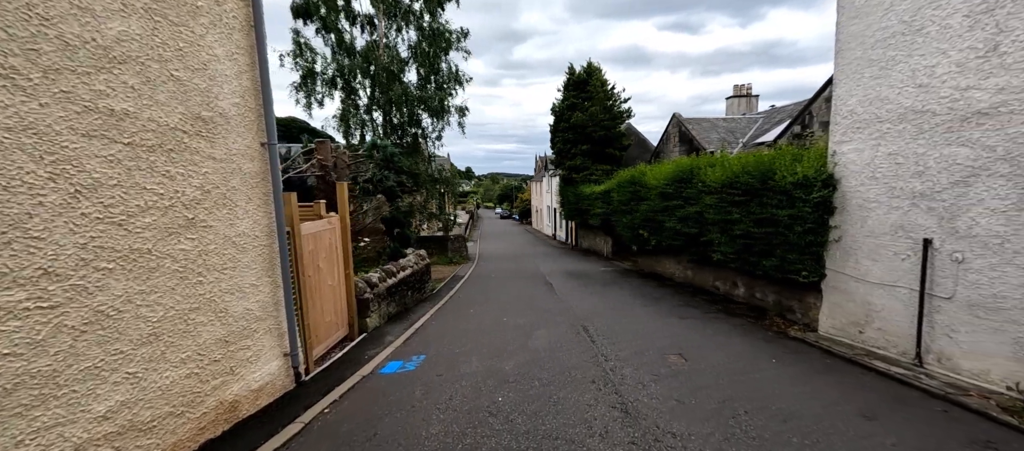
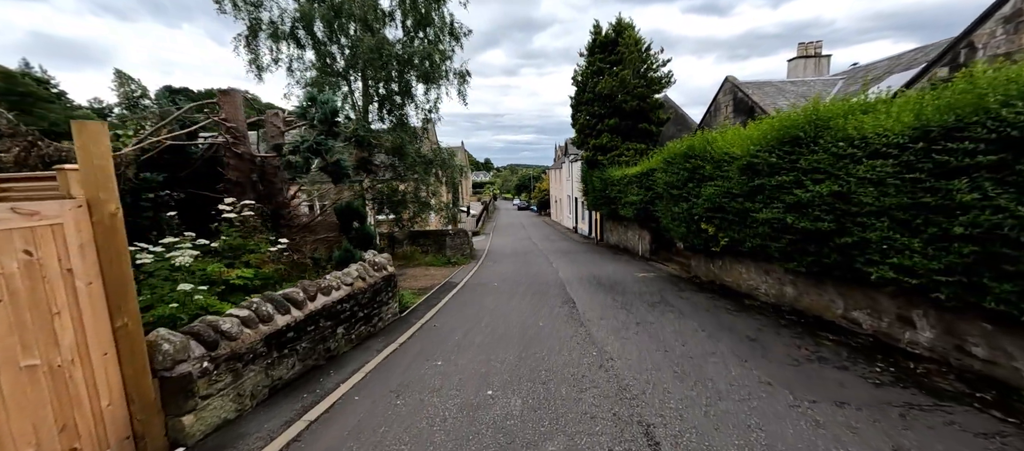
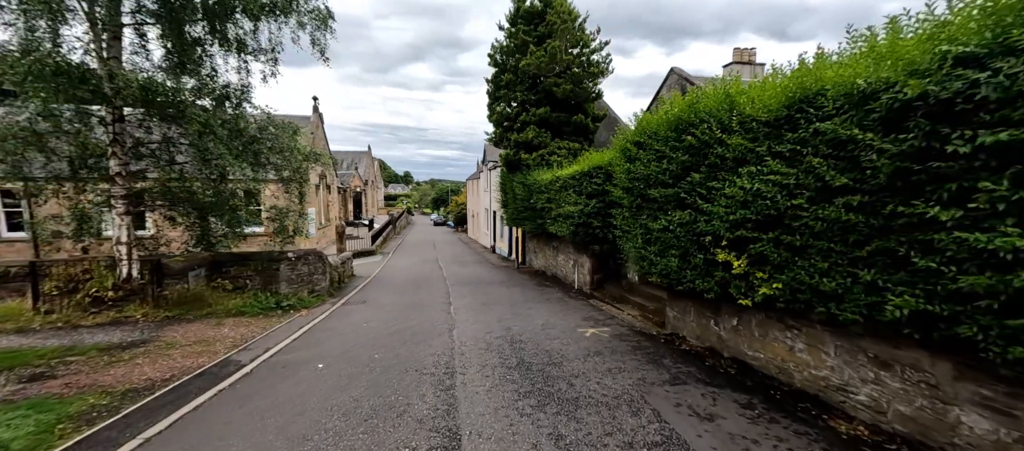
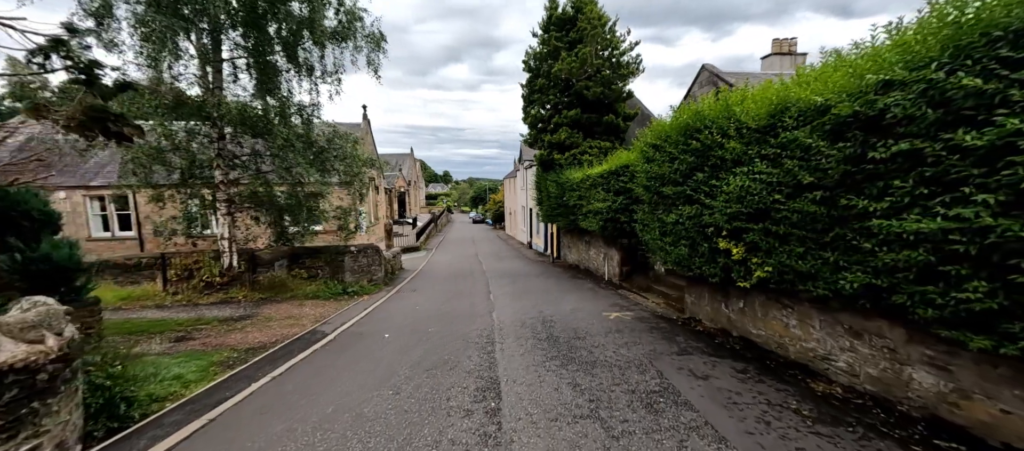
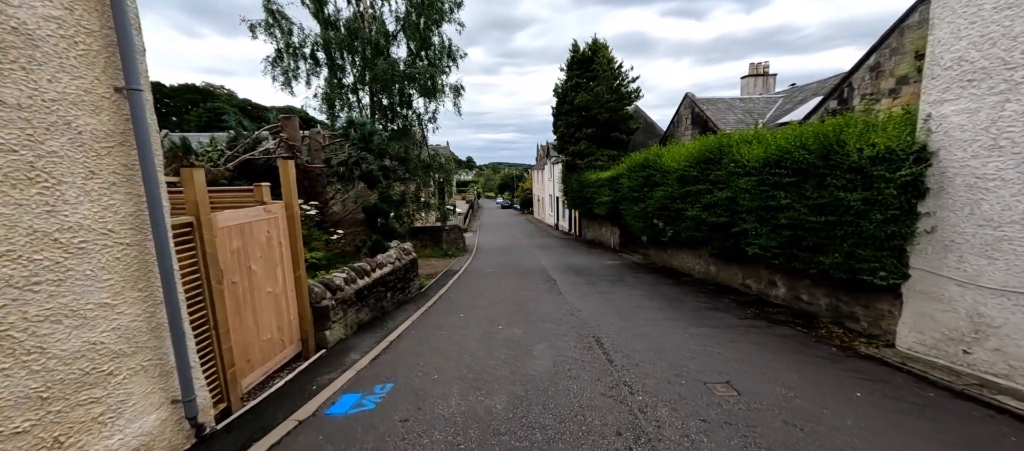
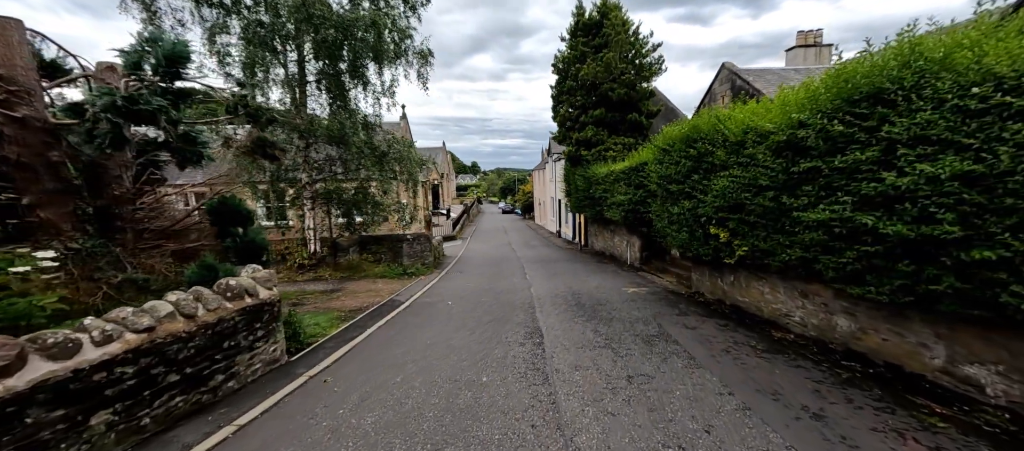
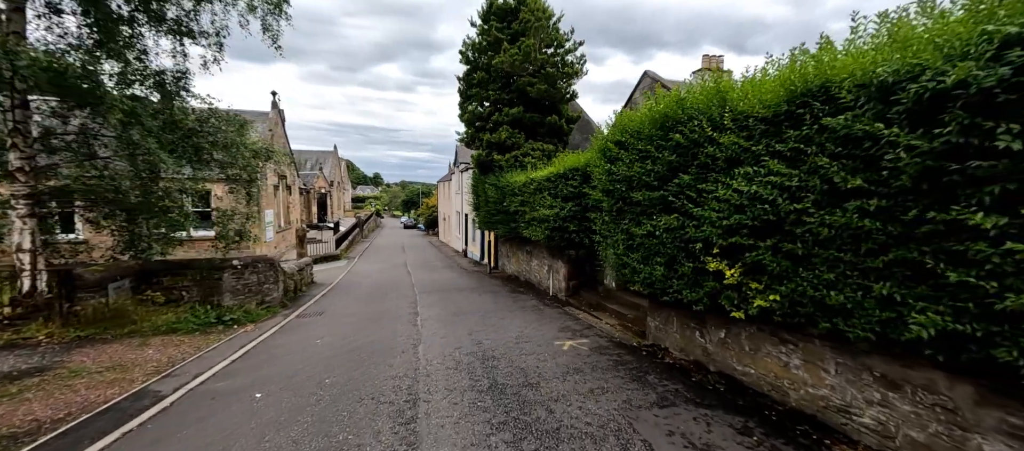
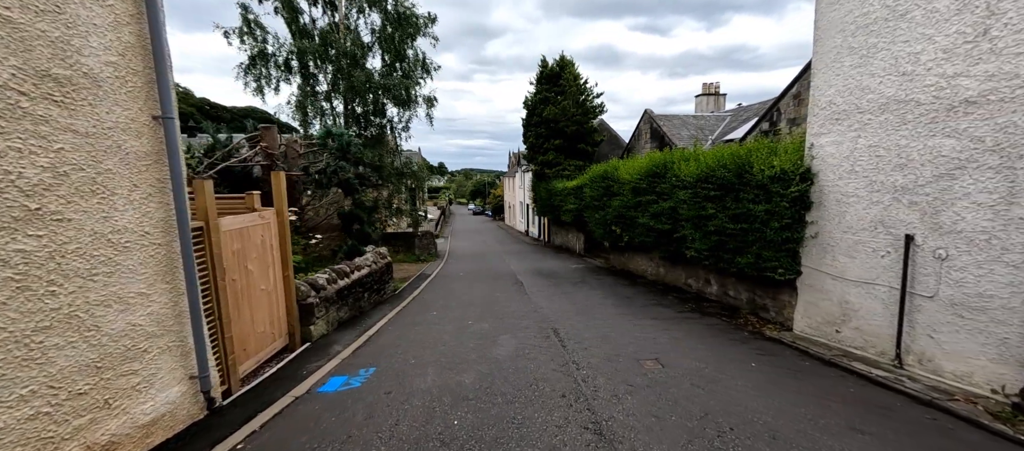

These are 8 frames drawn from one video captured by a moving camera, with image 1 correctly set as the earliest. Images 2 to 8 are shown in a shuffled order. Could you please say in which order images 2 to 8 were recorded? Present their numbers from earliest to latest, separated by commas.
8, 5, 2, 6, 4, 3, 7
